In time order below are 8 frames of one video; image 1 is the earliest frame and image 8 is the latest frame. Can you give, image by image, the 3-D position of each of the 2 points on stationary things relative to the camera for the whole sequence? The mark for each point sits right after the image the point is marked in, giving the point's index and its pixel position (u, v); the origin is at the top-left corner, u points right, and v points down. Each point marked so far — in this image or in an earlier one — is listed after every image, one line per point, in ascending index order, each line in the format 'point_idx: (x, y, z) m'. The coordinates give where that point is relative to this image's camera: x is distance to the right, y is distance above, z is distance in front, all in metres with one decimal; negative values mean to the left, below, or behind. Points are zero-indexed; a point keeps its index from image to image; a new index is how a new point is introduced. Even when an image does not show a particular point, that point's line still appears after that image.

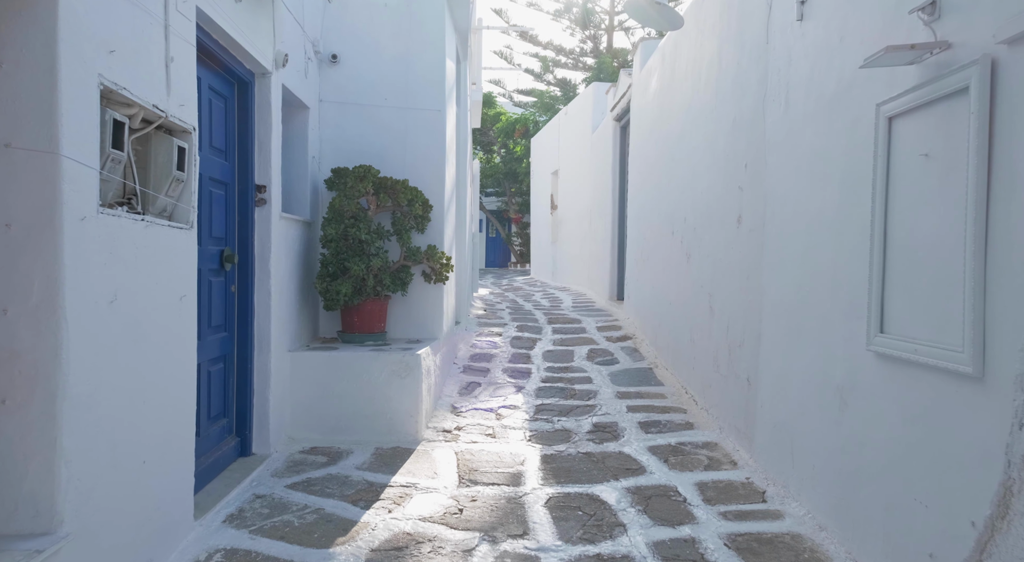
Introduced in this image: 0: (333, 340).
0: (-1.1, -0.4, +4.5) m
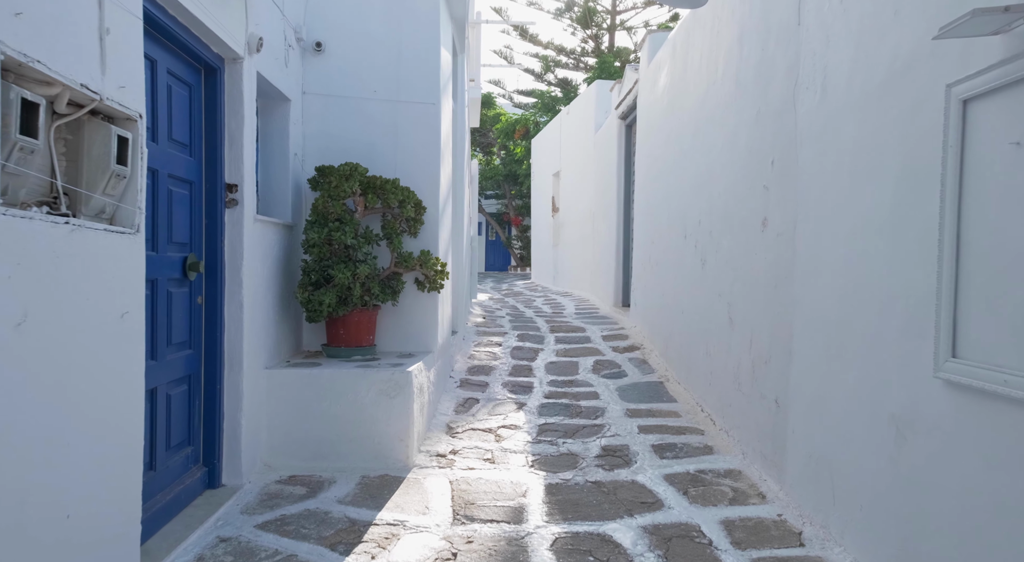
0: (-1.1, -0.4, +4.1) m
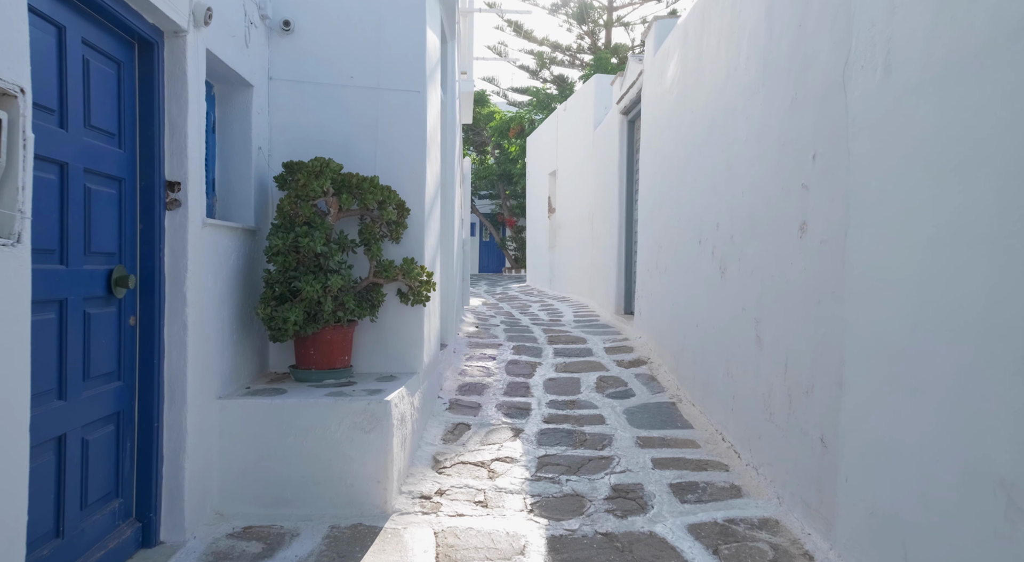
0: (-1.1, -0.5, +3.6) m
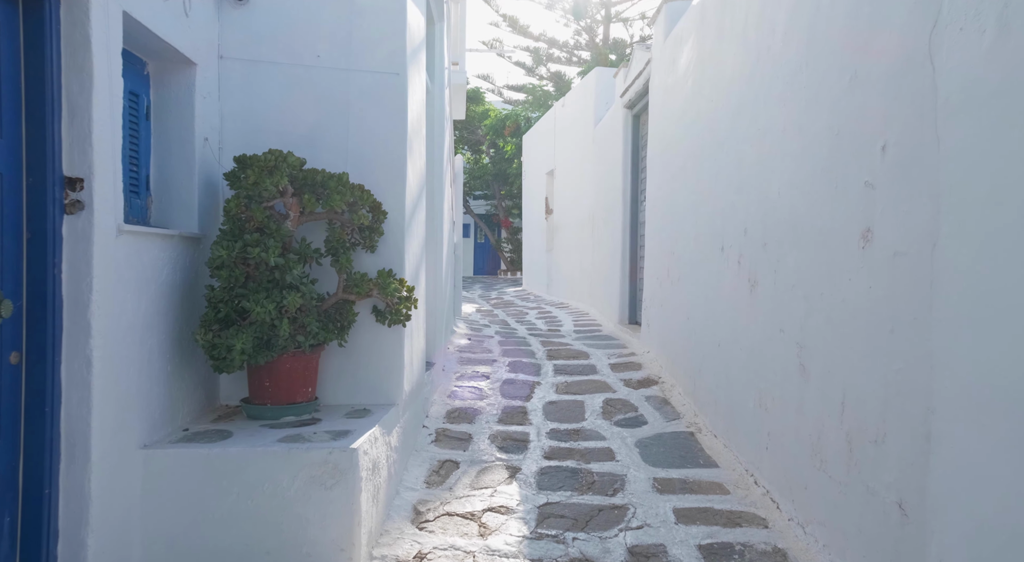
0: (-1.2, -0.6, +3.0) m
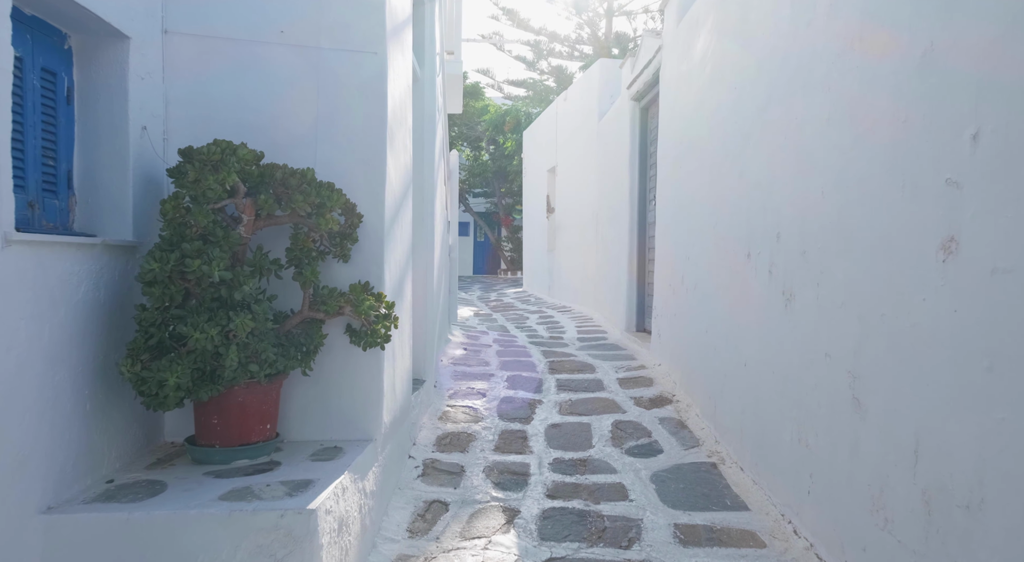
0: (-1.2, -0.6, +2.5) m
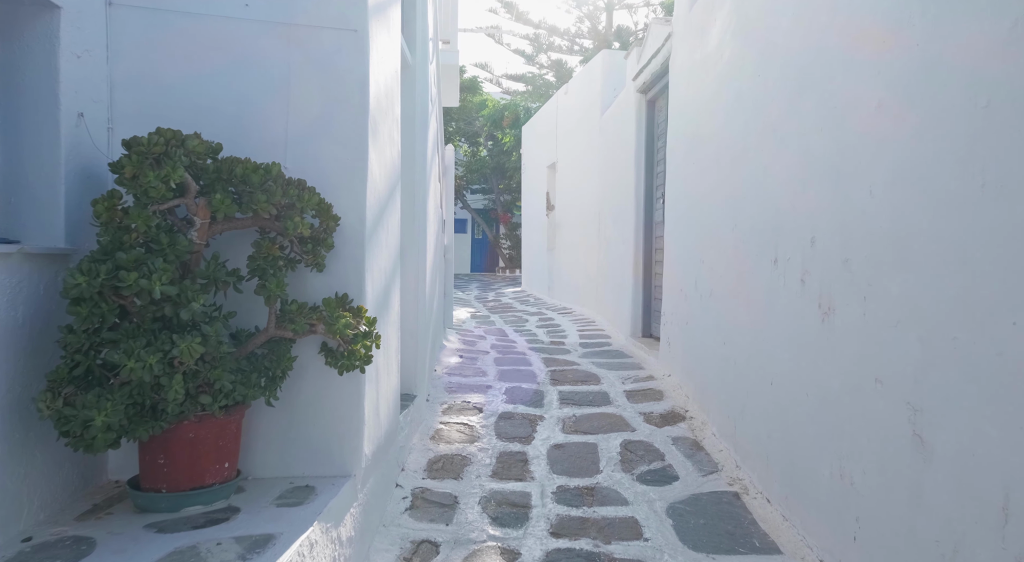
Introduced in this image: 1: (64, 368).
0: (-1.2, -0.7, +2.1) m
1: (-1.1, -0.2, +1.8) m
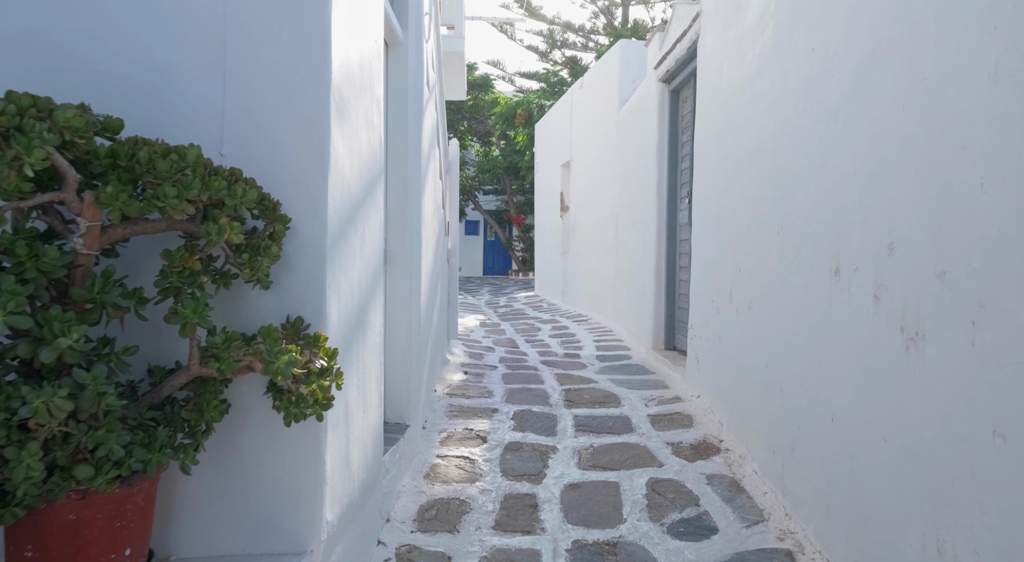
0: (-1.2, -0.7, +1.6) m
1: (-1.1, -0.3, +1.3) m
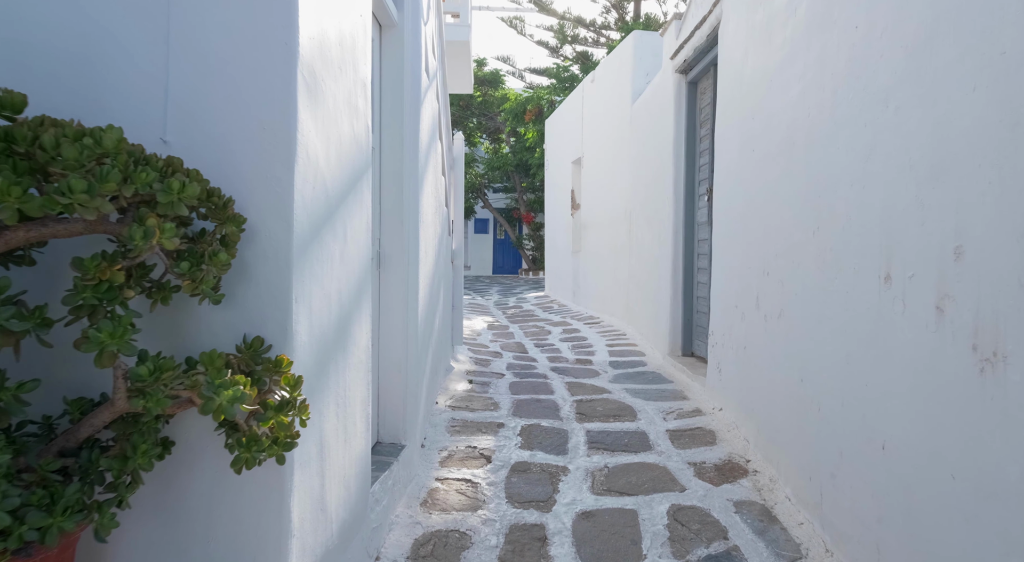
0: (-1.2, -0.7, +1.3) m
1: (-1.2, -0.3, +1.0) m
